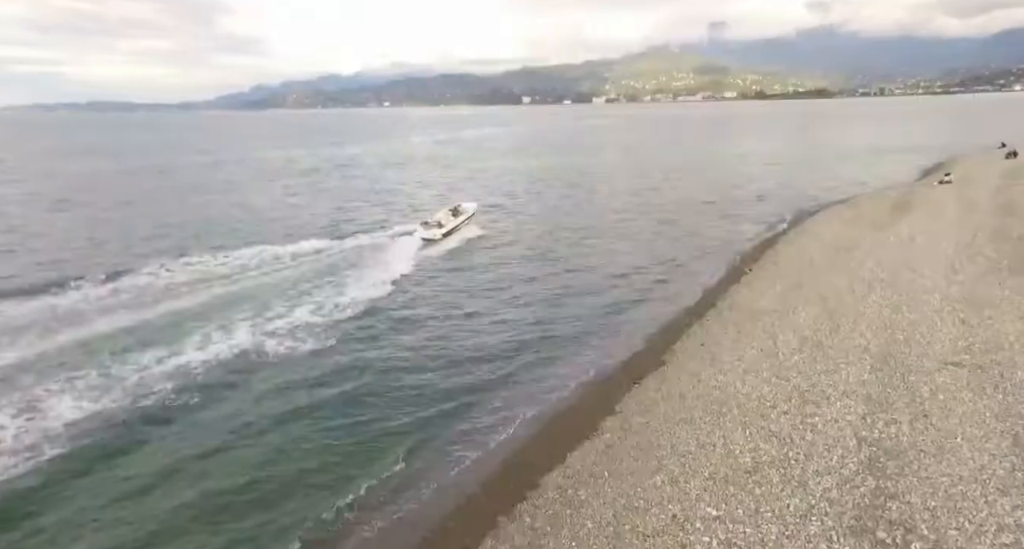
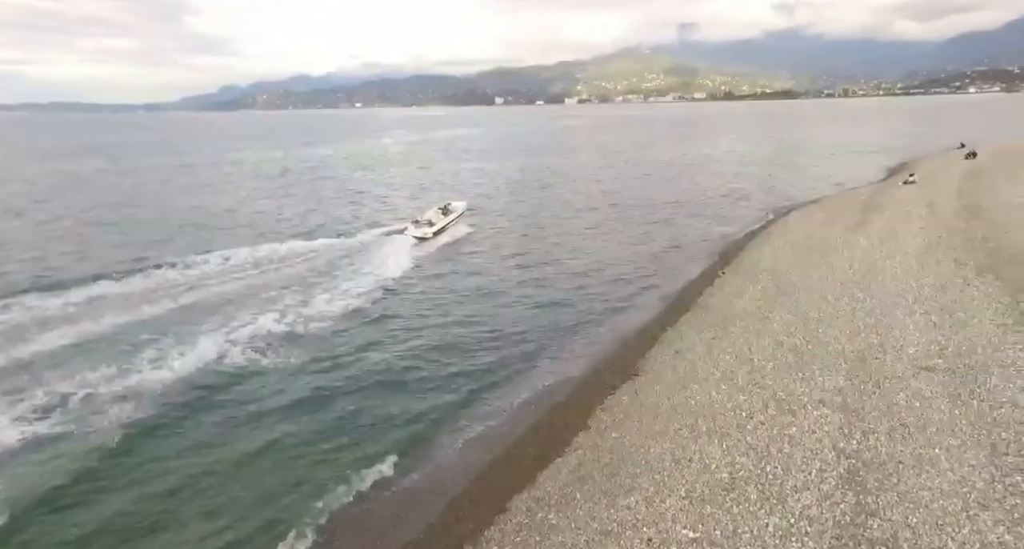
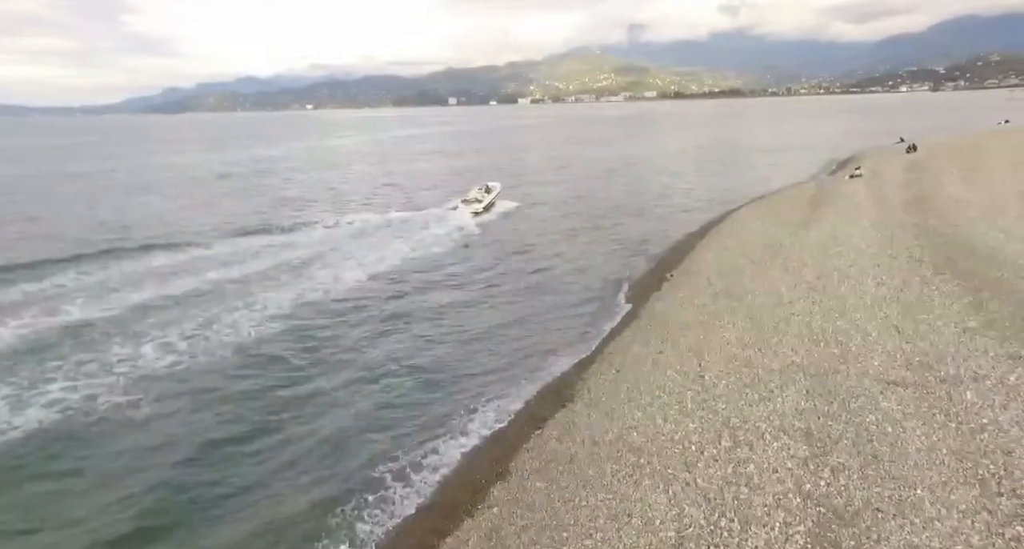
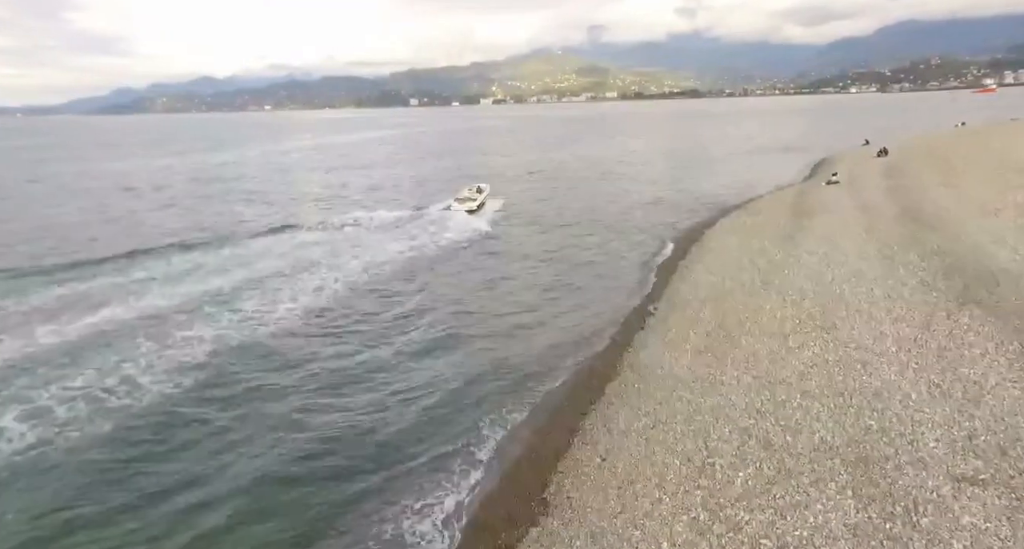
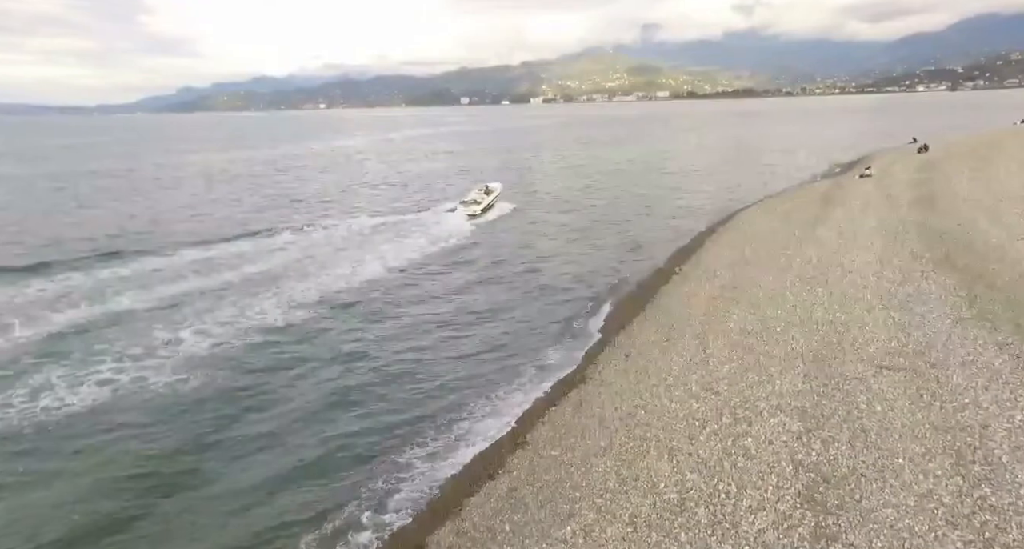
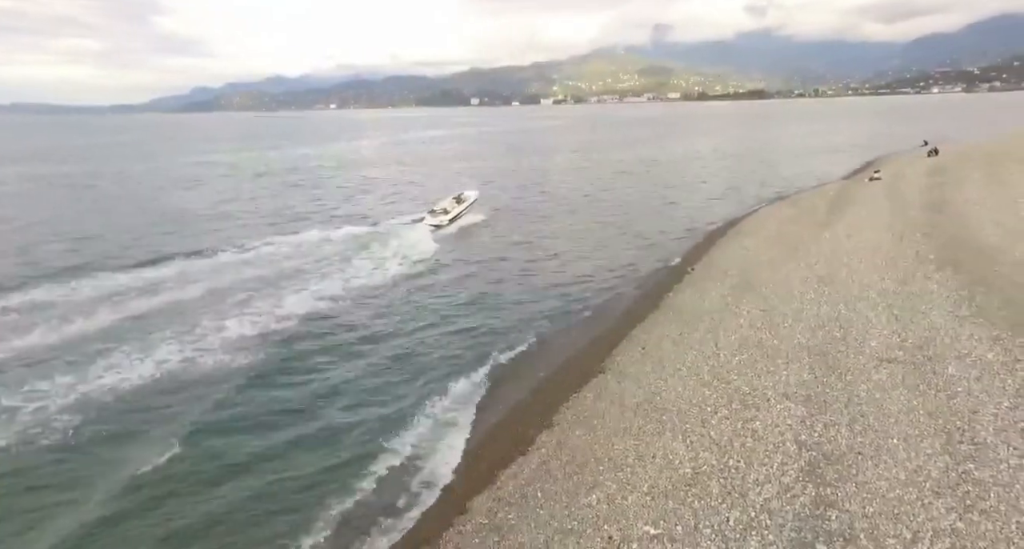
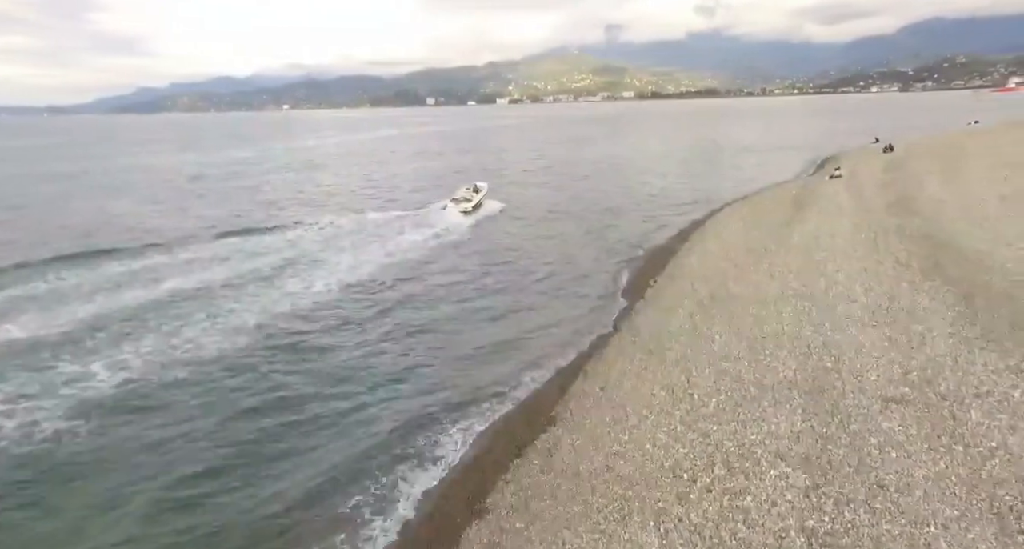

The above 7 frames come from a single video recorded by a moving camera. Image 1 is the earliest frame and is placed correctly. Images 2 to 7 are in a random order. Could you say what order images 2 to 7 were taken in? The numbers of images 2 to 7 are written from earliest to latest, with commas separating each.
2, 6, 5, 3, 7, 4
